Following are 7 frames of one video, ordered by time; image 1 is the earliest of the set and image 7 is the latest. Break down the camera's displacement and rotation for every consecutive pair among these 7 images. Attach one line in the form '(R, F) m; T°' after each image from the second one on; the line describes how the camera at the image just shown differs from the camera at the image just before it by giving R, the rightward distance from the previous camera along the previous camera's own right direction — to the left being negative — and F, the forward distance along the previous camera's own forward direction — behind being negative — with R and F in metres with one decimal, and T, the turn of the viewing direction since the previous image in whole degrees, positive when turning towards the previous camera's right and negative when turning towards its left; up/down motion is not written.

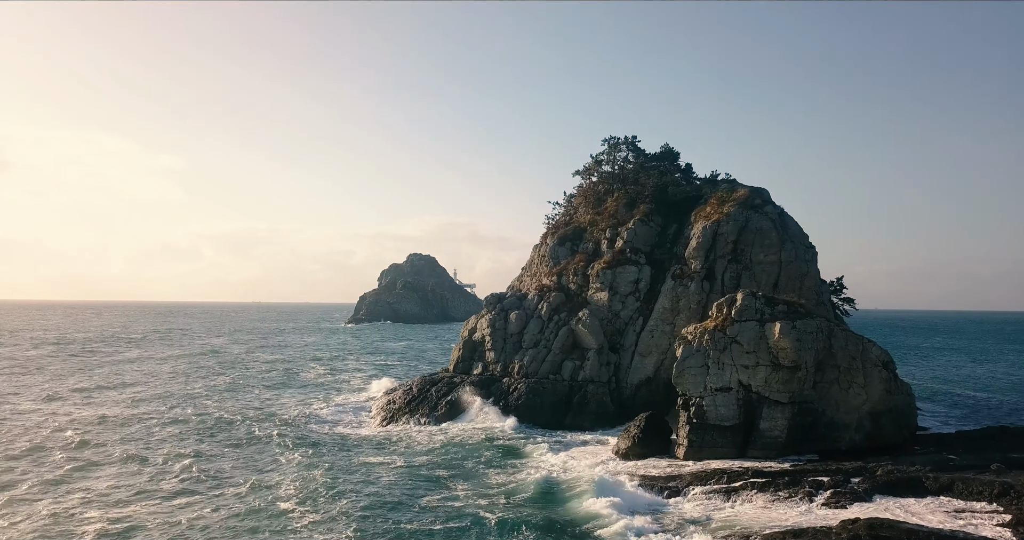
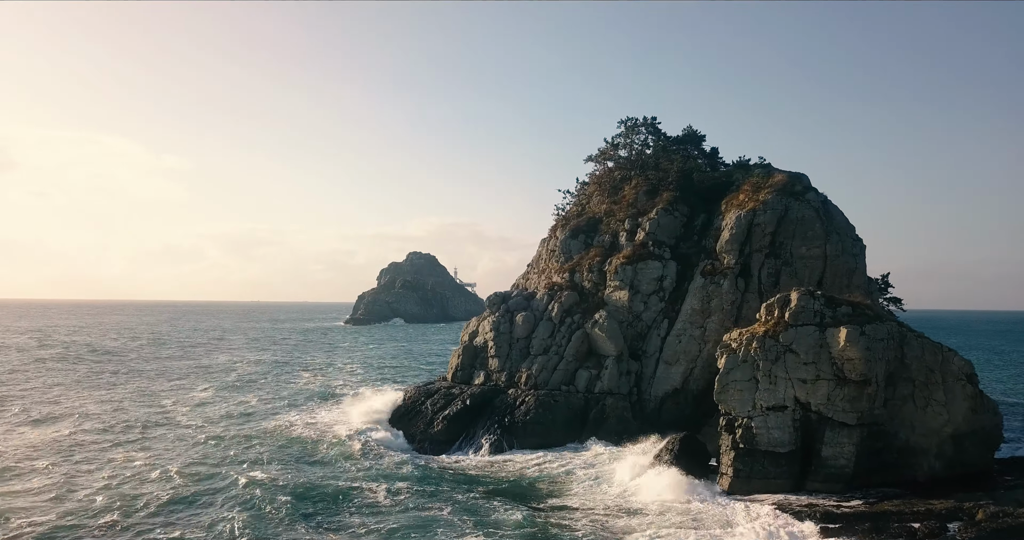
(-0.2, +5.4) m; 0°
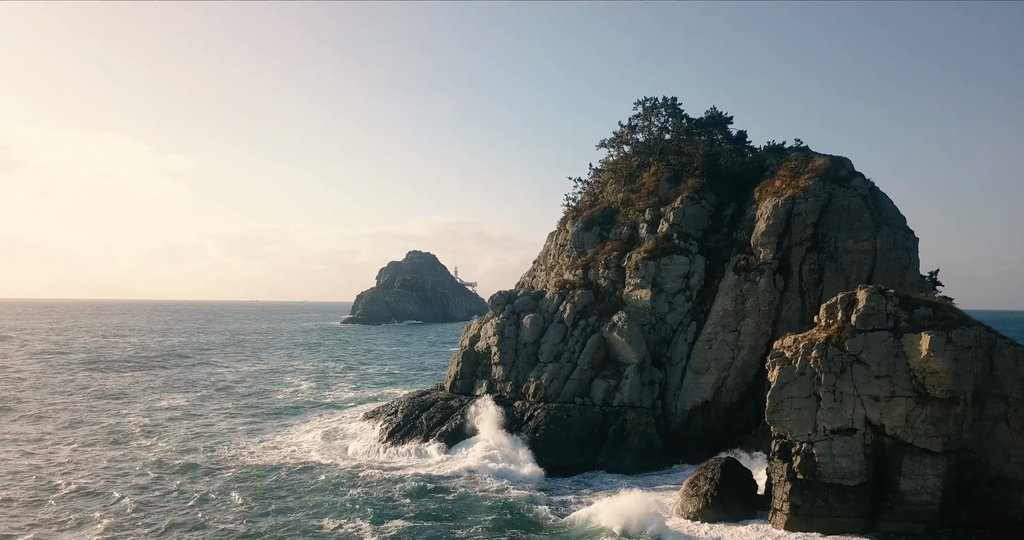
(-0.2, +4.6) m; 0°
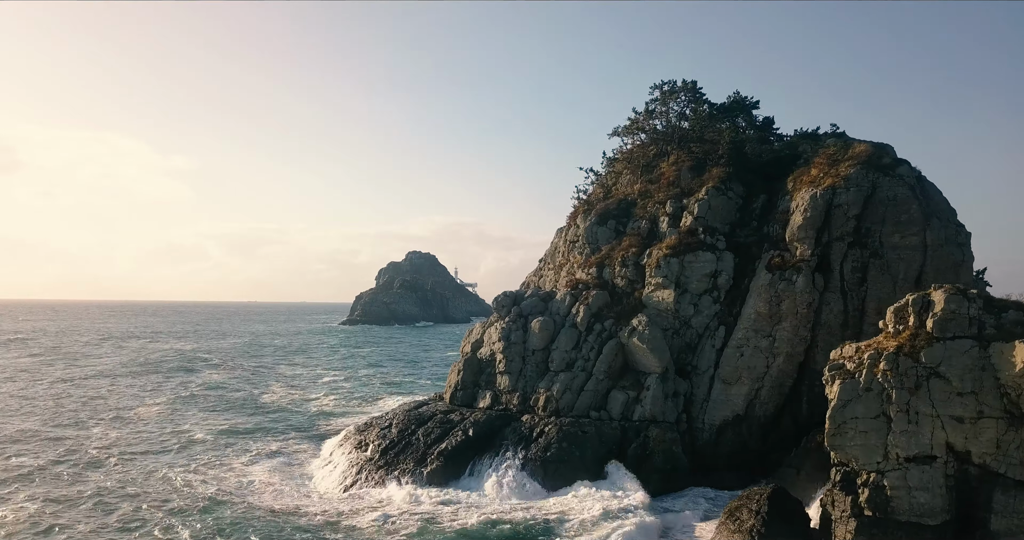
(-0.2, +3.5) m; 0°
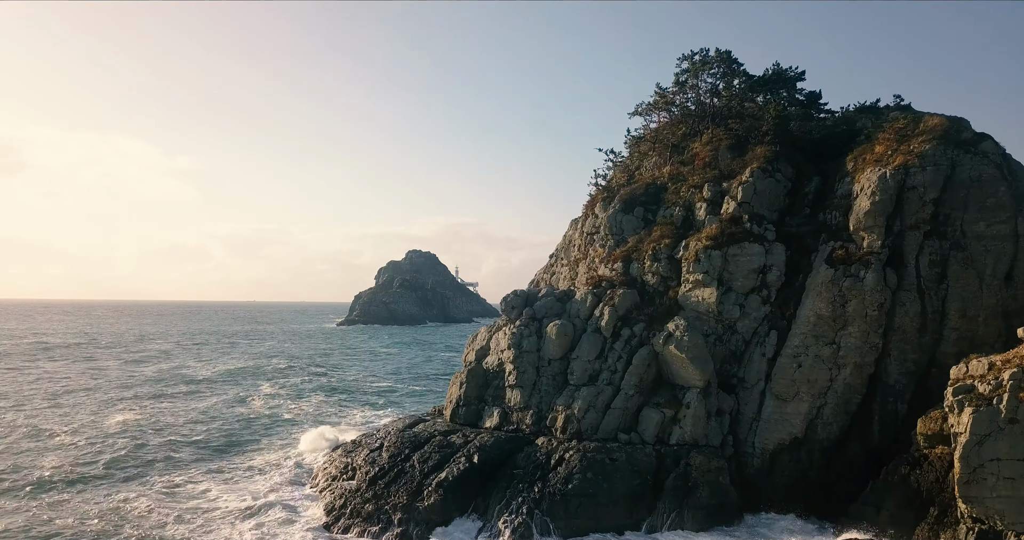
(-0.3, +4.8) m; 0°
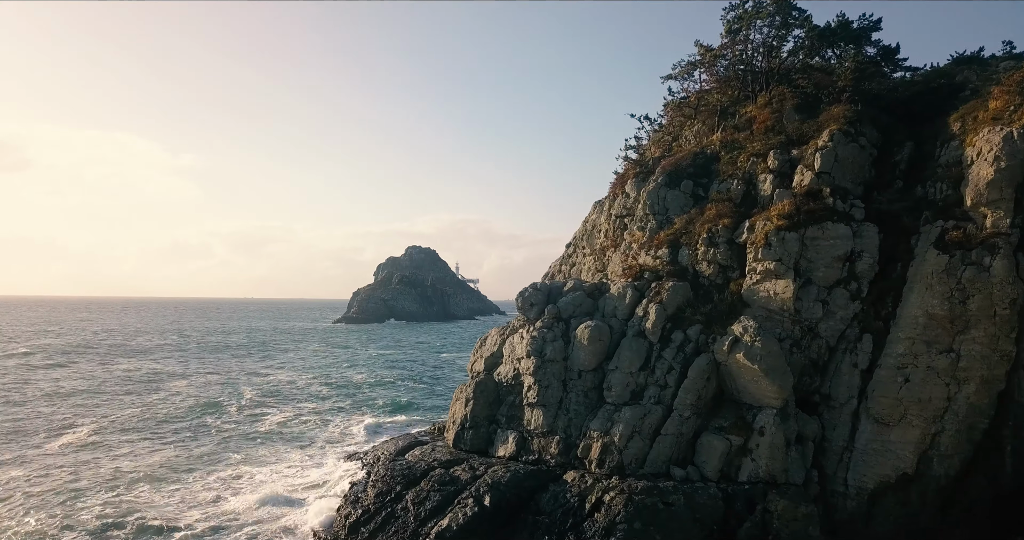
(-0.4, +5.6) m; 0°
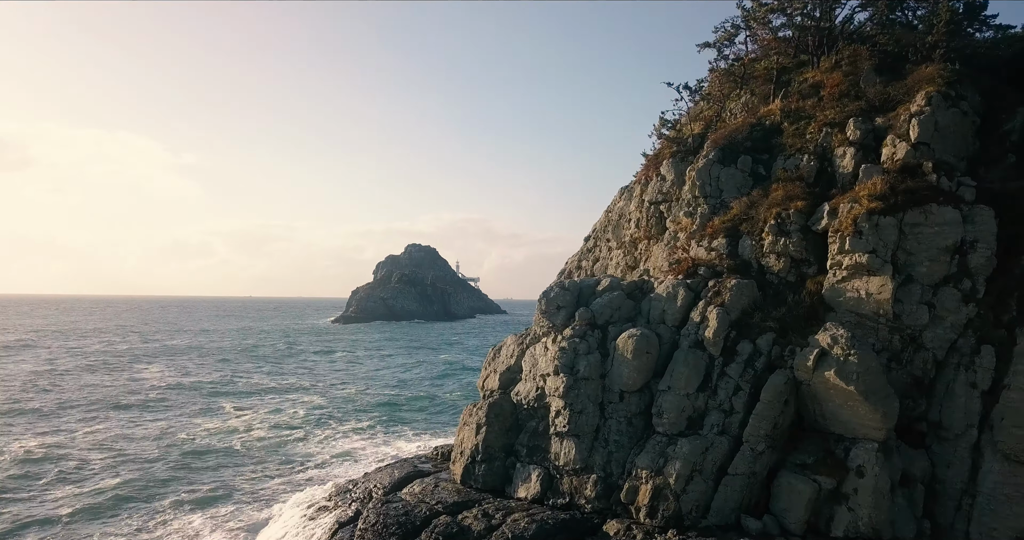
(-0.4, +4.2) m; 0°
